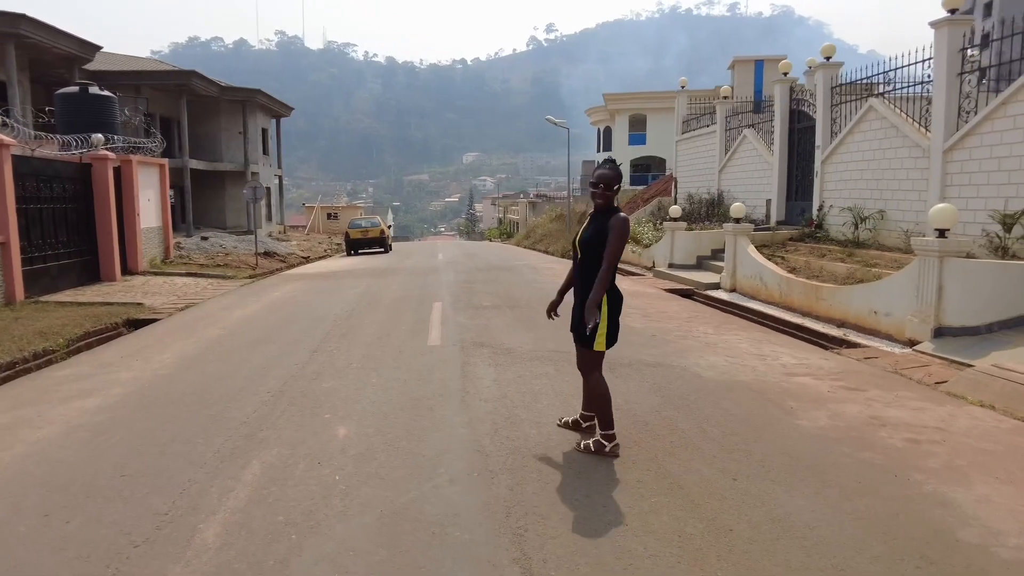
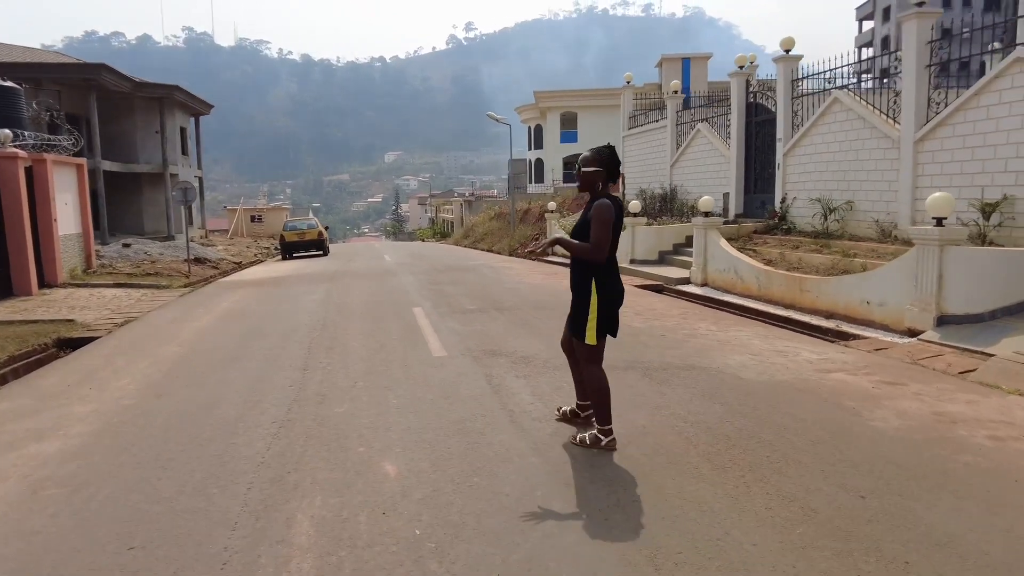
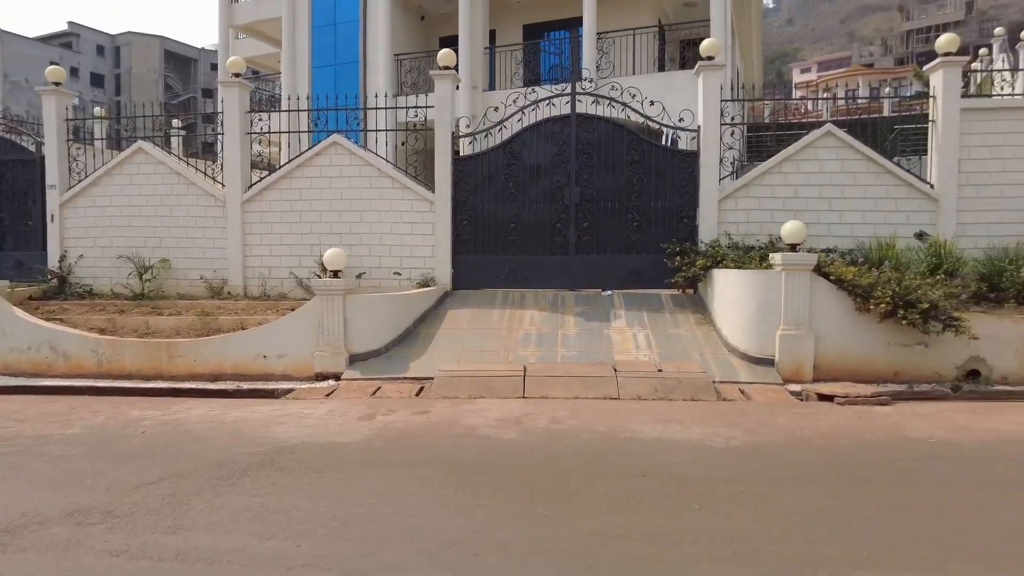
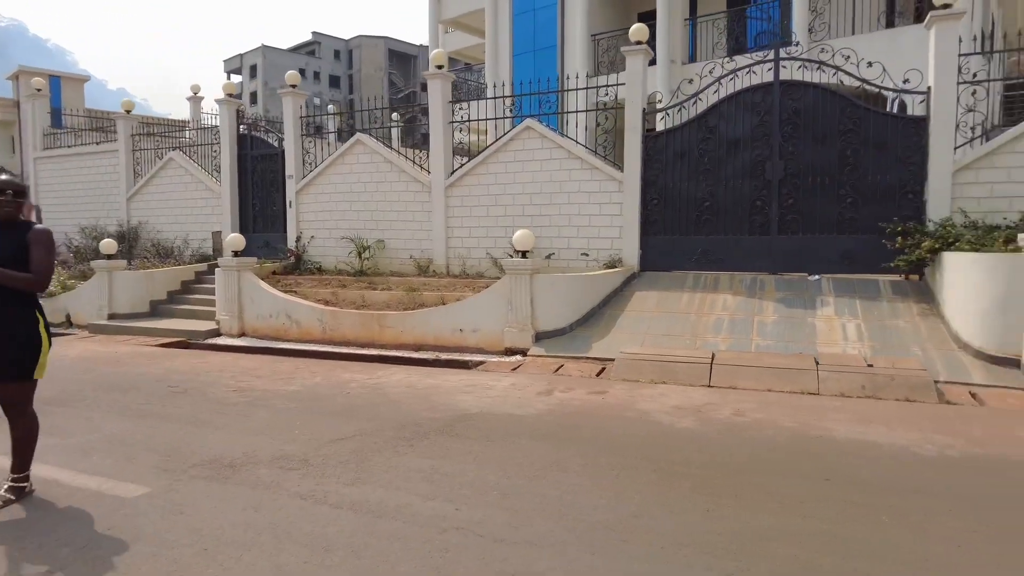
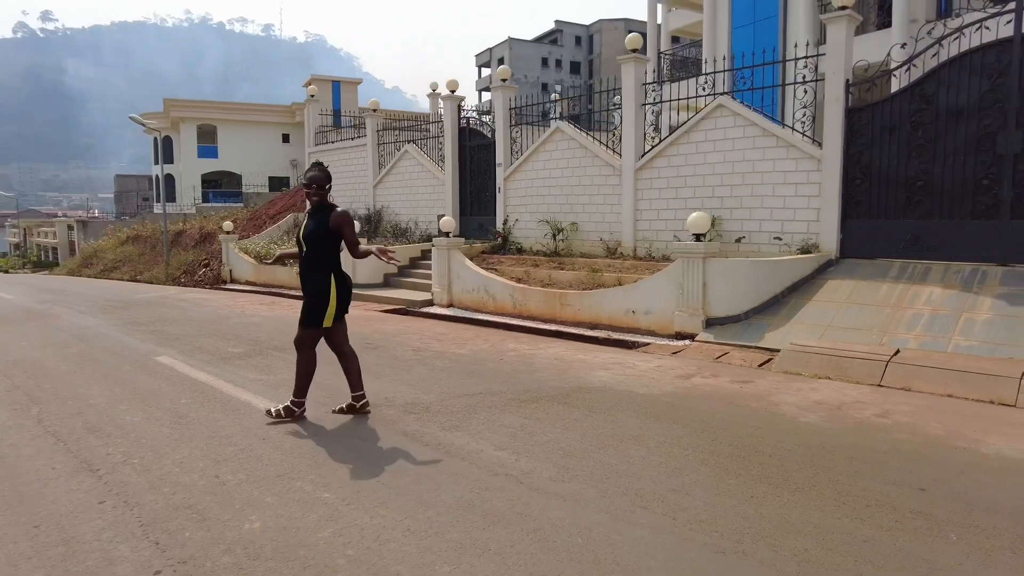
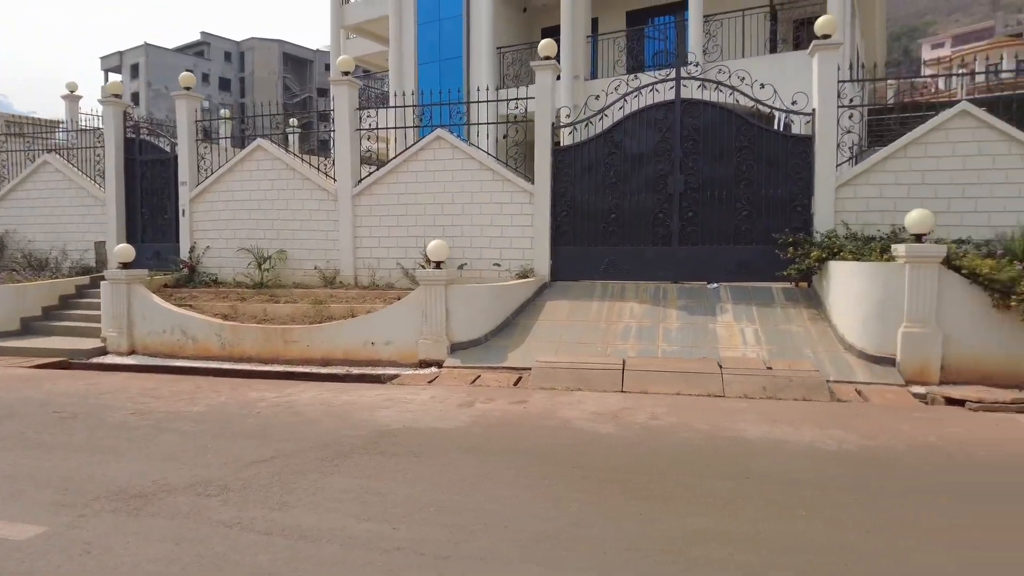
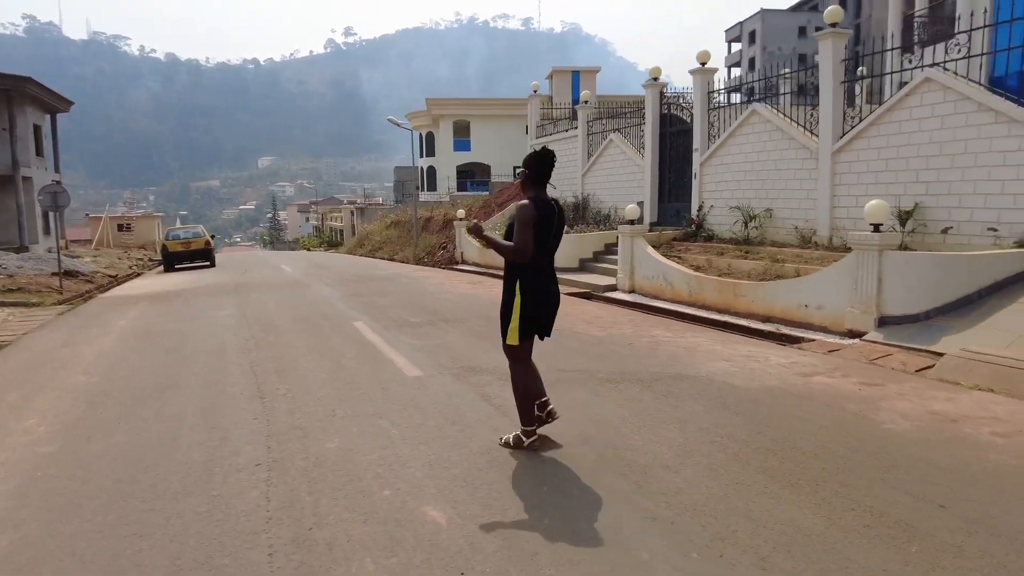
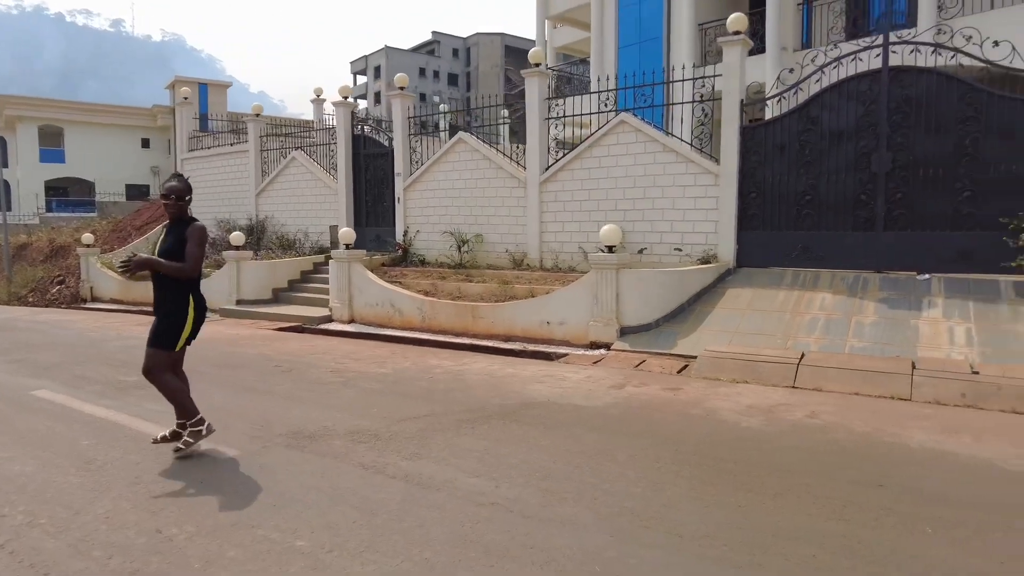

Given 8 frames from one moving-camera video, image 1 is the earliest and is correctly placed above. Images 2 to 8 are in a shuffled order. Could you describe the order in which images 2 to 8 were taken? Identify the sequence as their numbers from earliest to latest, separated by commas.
2, 7, 5, 8, 4, 6, 3
